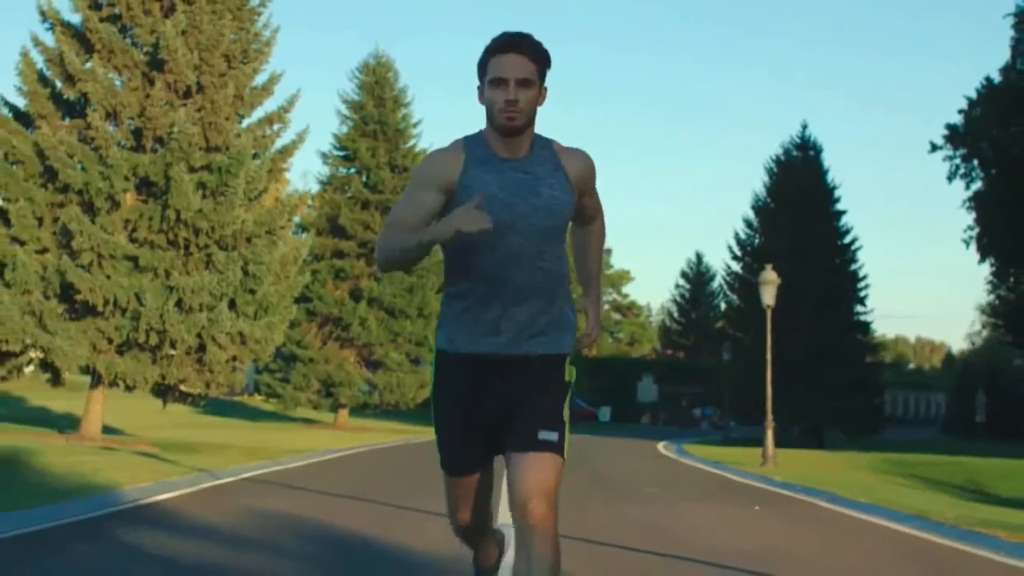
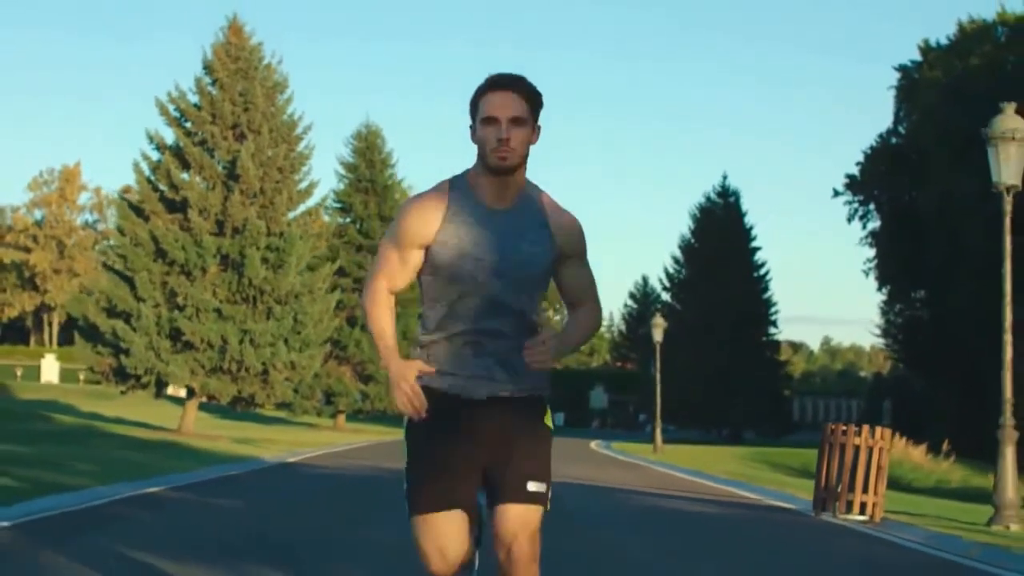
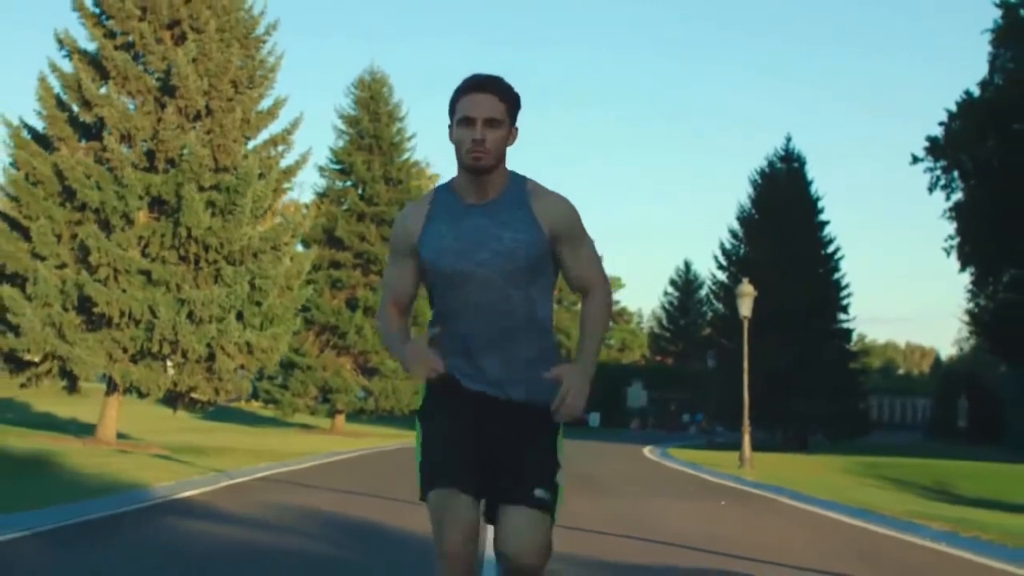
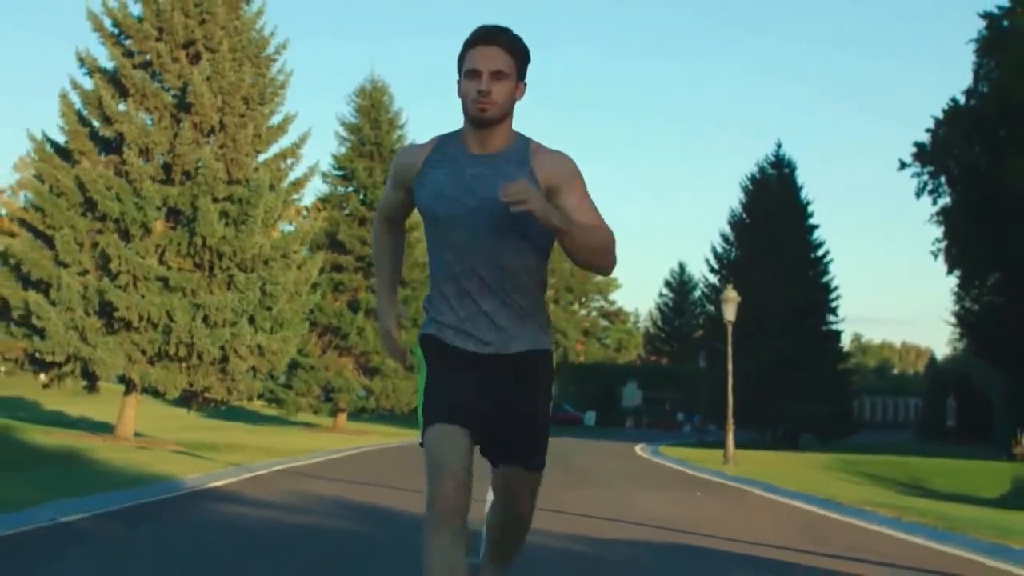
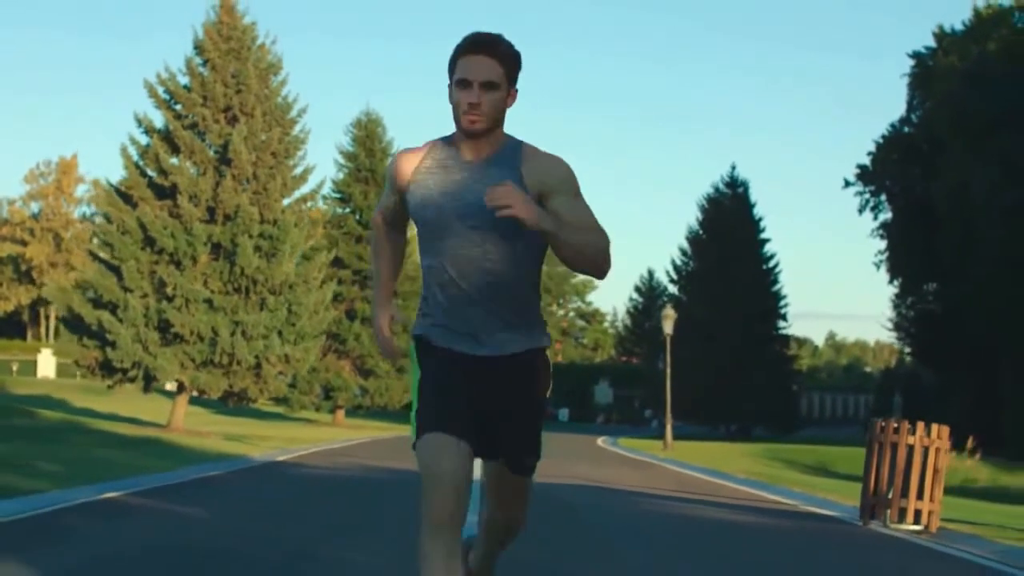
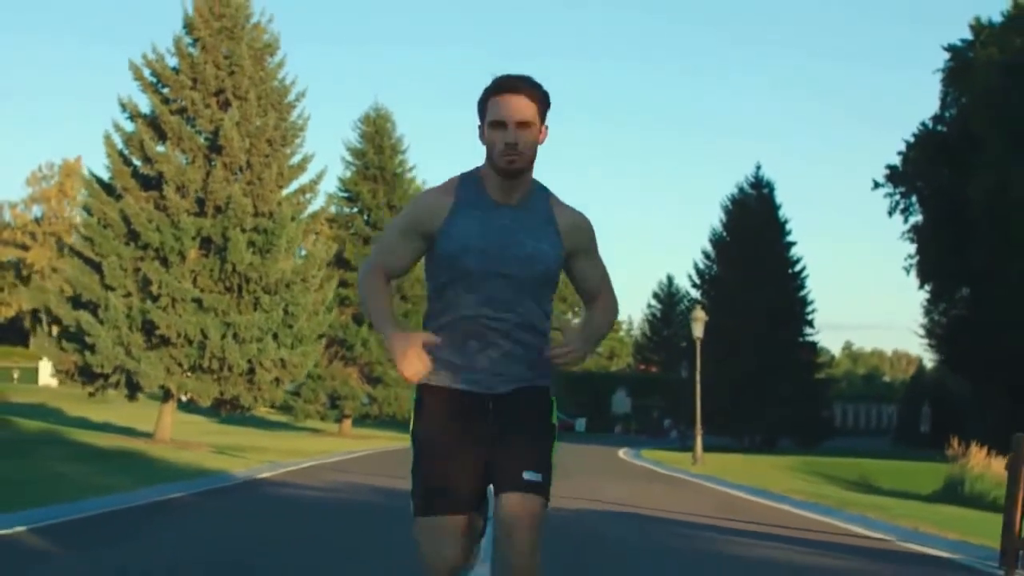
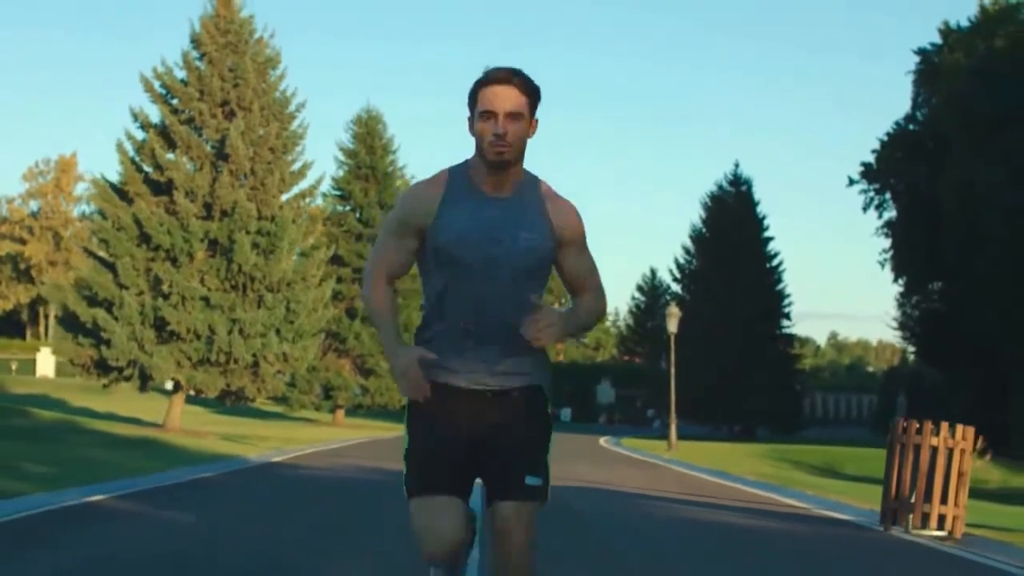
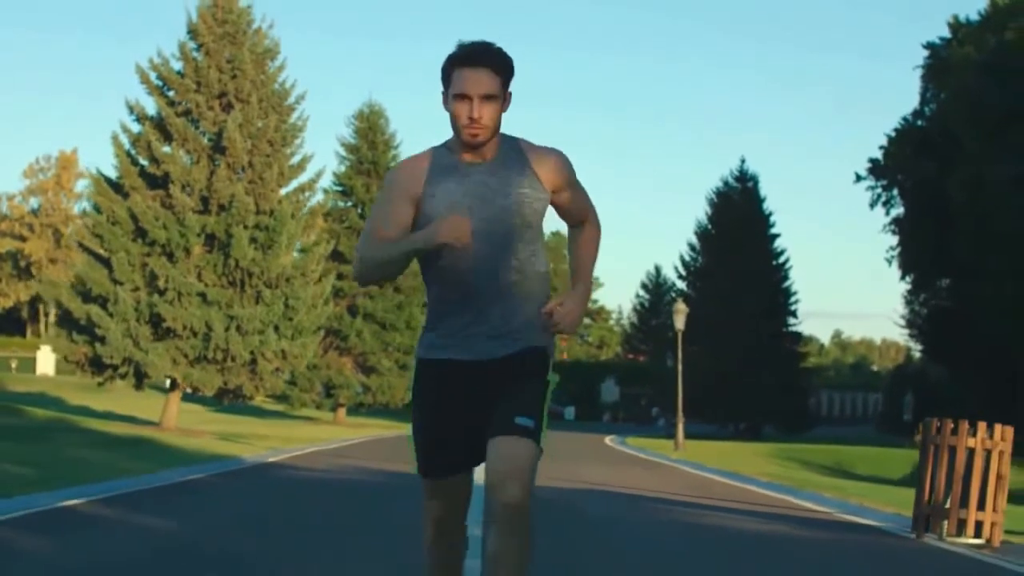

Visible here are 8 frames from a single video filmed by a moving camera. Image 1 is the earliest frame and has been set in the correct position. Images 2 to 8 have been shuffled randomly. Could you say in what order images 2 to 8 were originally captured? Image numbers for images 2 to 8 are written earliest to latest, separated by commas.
3, 4, 6, 8, 7, 5, 2
